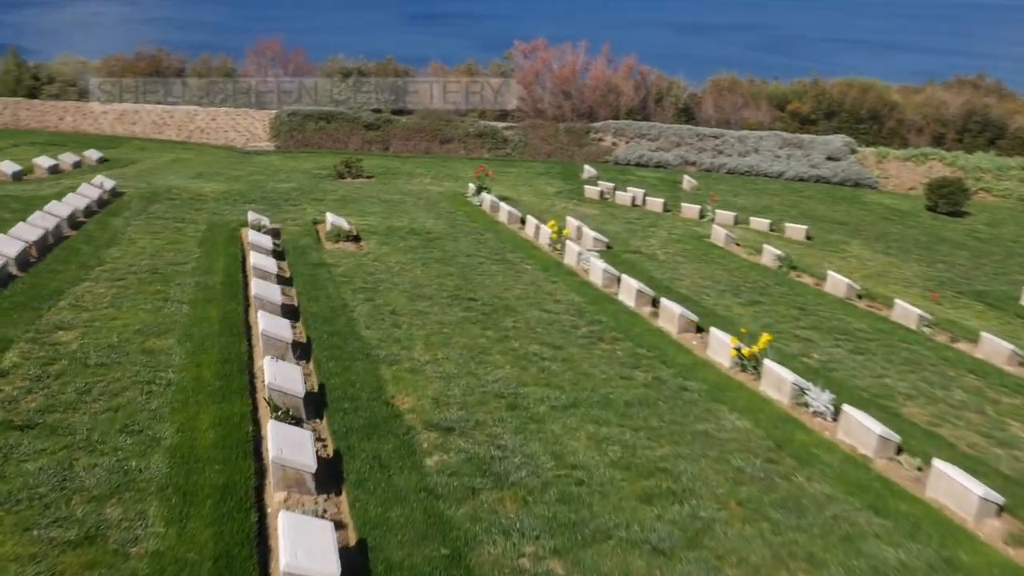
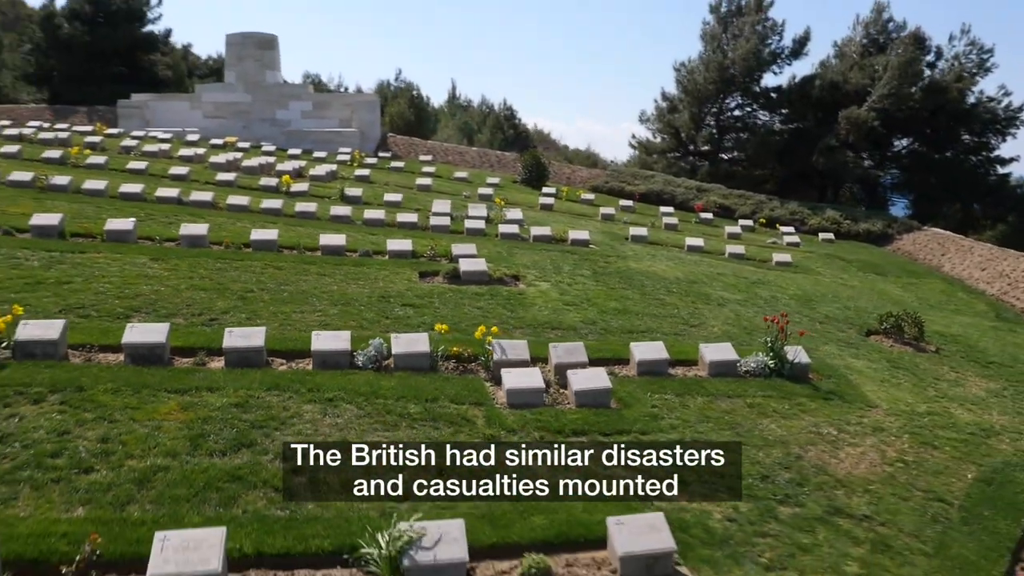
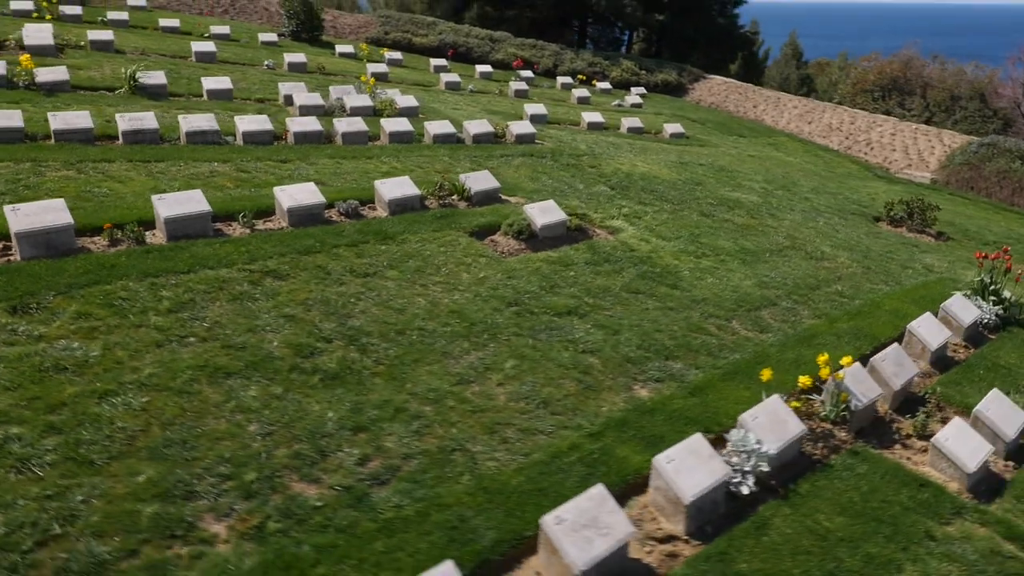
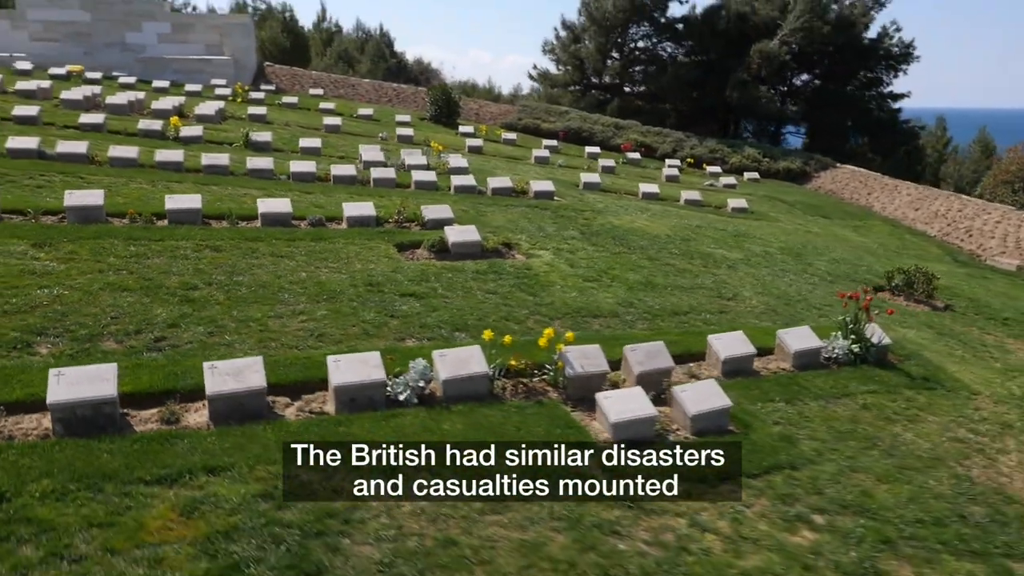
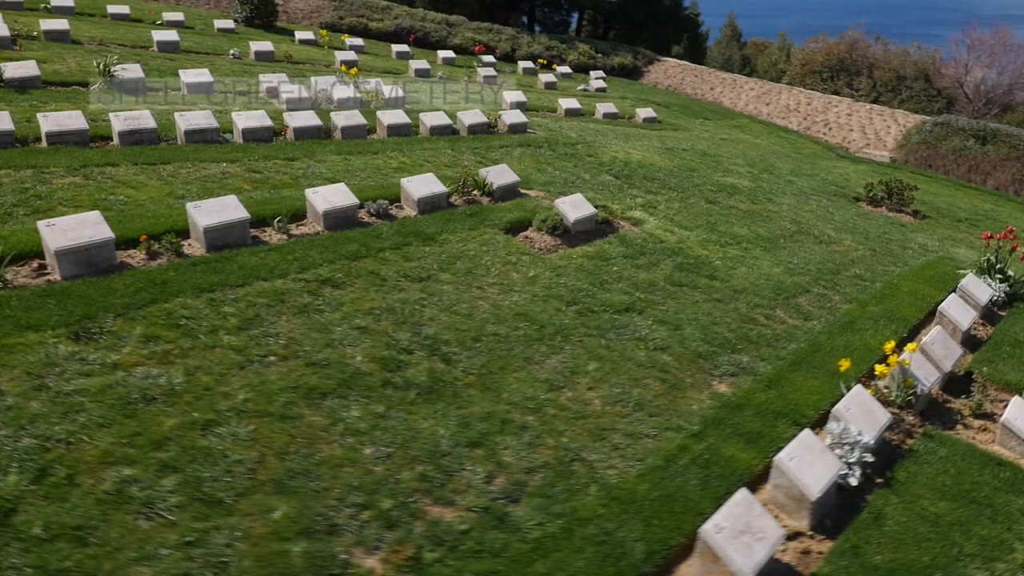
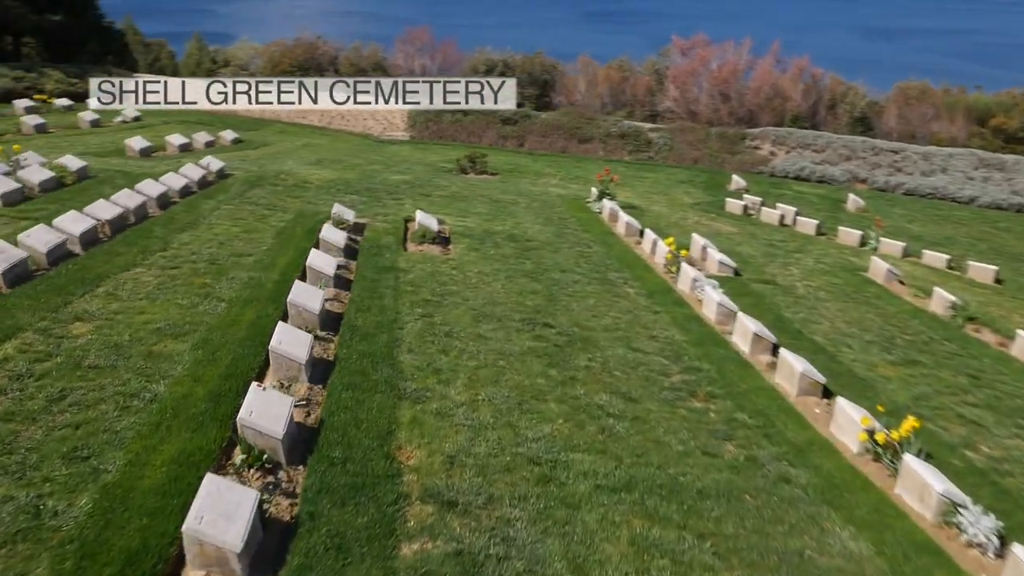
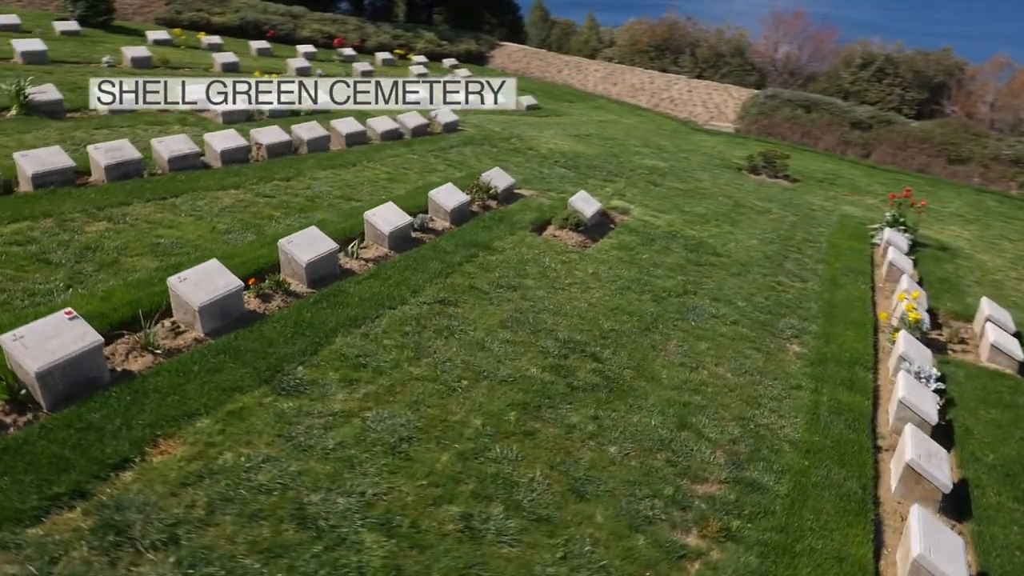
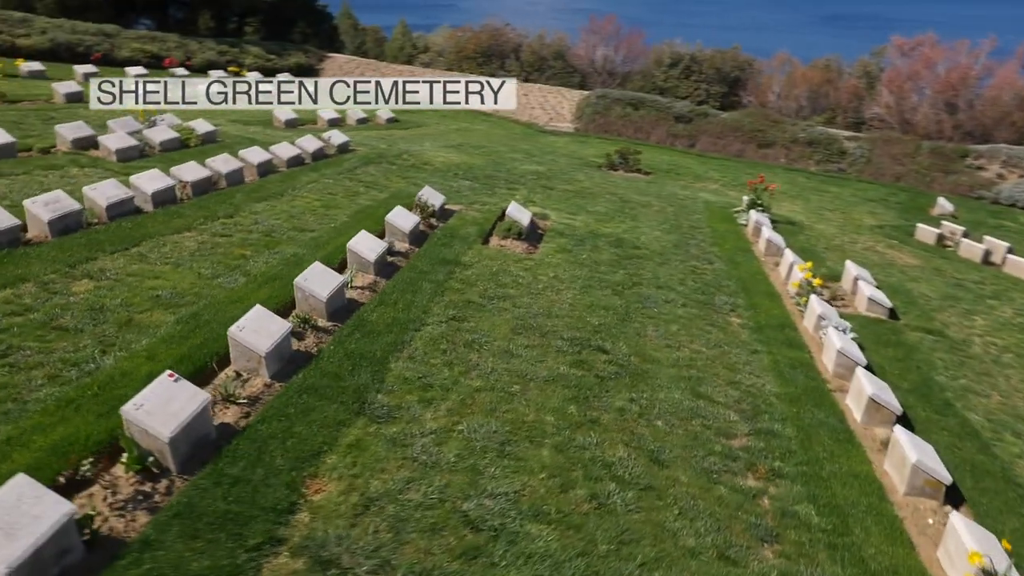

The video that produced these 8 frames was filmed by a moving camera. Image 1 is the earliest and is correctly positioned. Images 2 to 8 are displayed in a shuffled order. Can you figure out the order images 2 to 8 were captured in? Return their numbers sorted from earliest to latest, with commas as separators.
6, 8, 7, 5, 3, 4, 2
